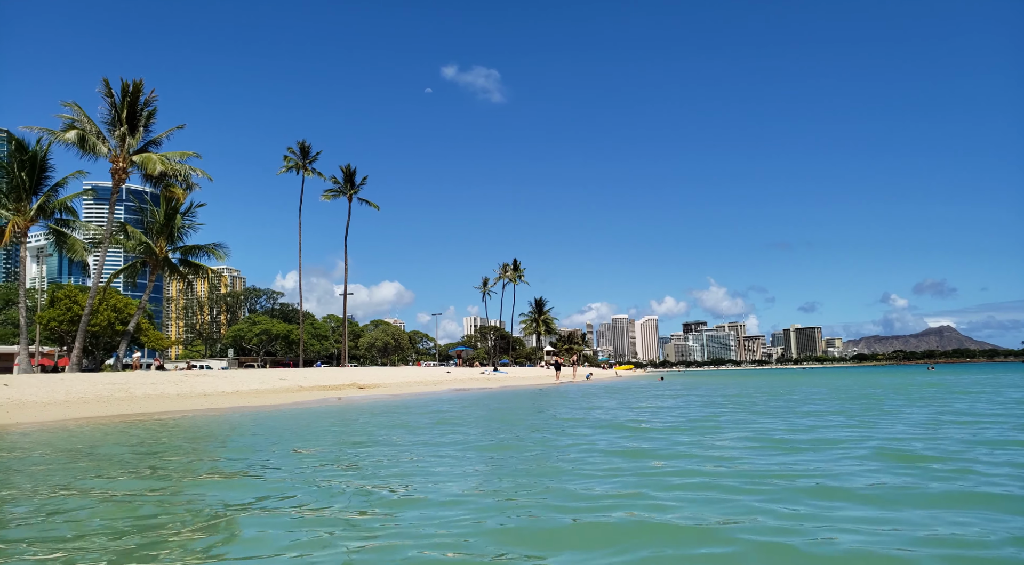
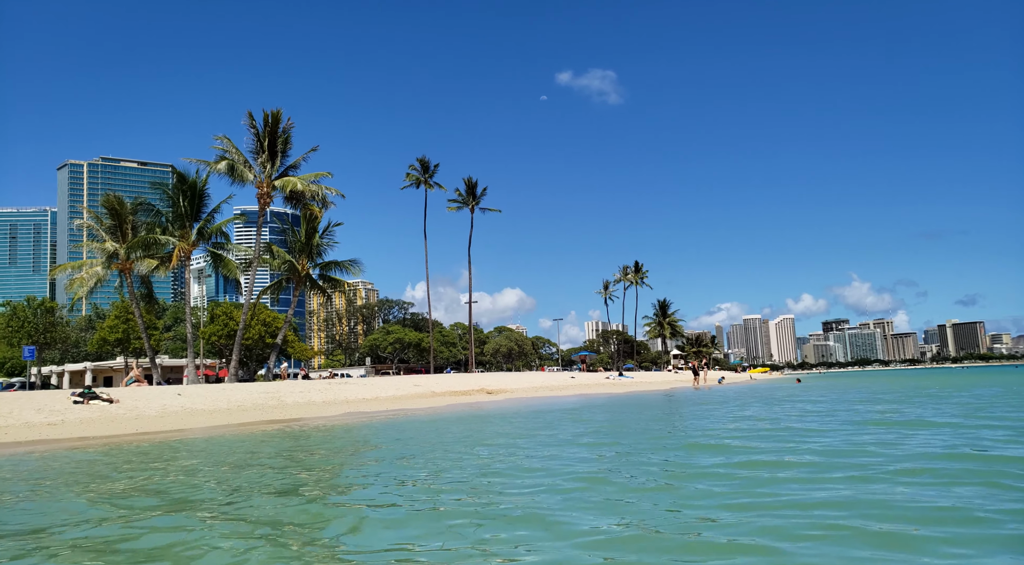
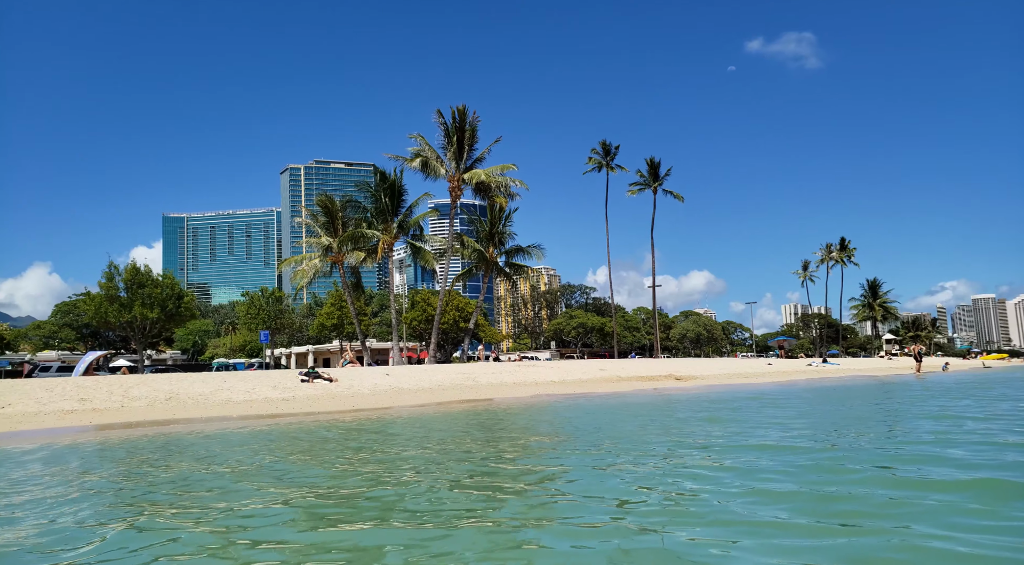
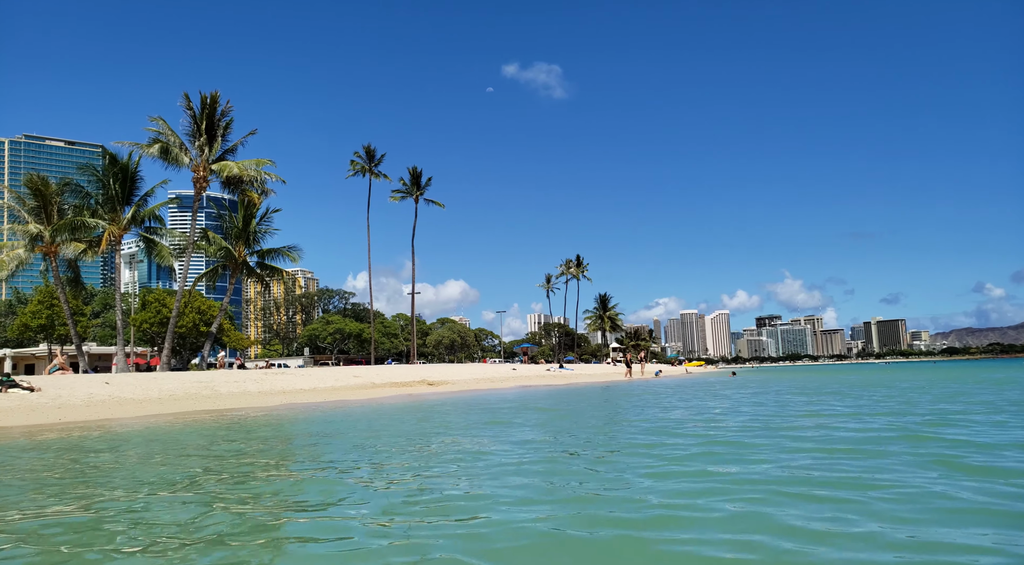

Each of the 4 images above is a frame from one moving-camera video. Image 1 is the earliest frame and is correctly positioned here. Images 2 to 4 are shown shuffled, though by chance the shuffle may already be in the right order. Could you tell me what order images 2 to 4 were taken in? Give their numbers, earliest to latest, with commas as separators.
4, 2, 3
